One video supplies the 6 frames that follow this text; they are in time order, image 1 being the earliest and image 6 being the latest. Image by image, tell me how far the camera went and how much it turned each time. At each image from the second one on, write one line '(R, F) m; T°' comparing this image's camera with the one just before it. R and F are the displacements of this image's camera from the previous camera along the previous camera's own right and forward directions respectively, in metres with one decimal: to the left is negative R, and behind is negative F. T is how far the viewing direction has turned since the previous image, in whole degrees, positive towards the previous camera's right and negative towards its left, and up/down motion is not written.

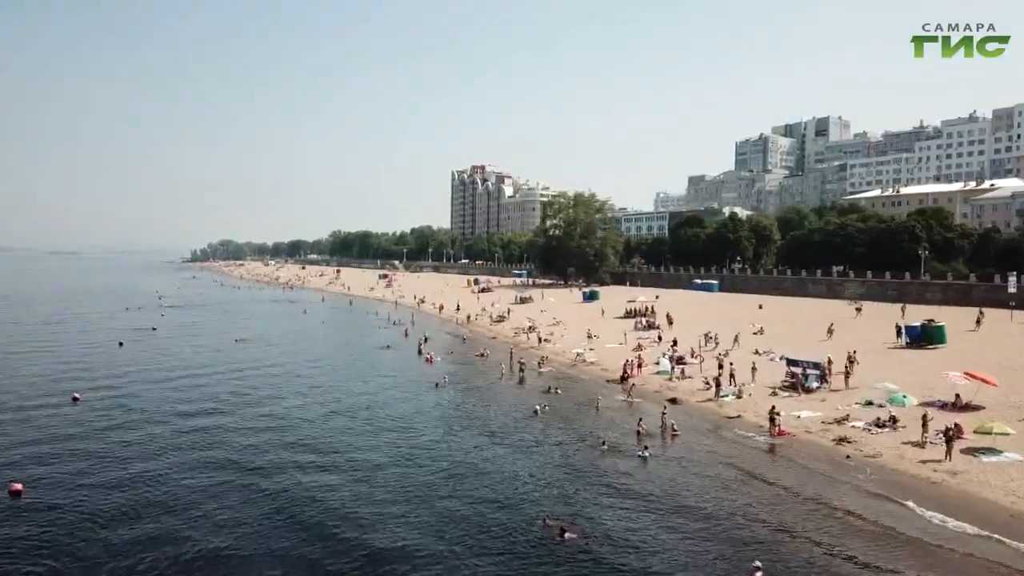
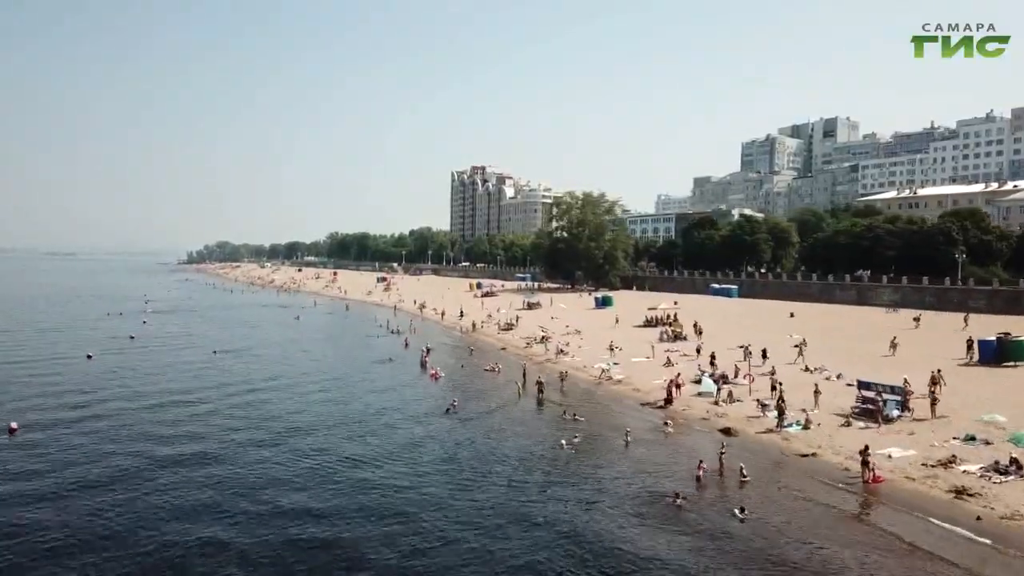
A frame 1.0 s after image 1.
(-0.7, +5.5) m; 0°
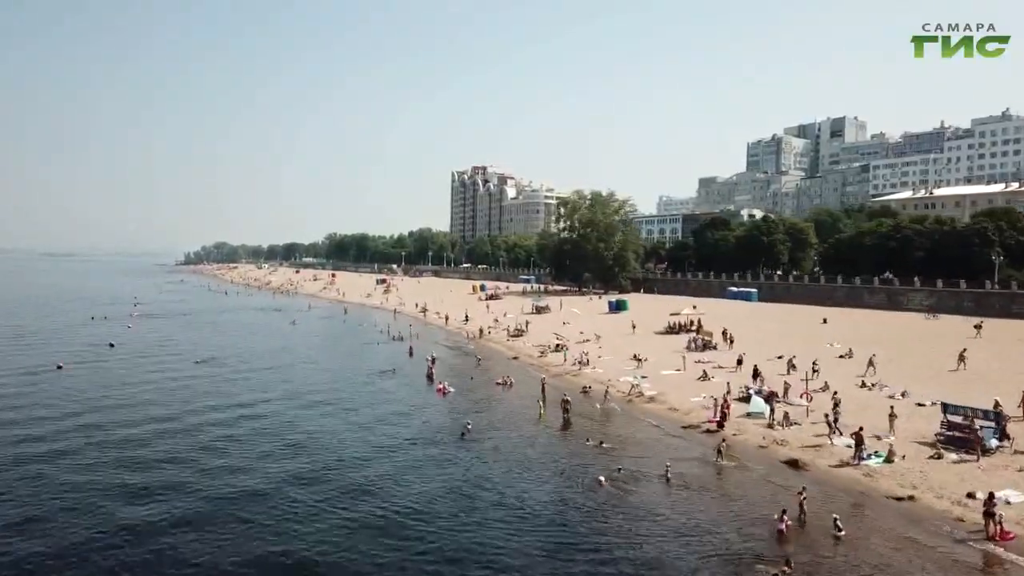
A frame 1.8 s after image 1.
(-0.7, +4.5) m; 0°
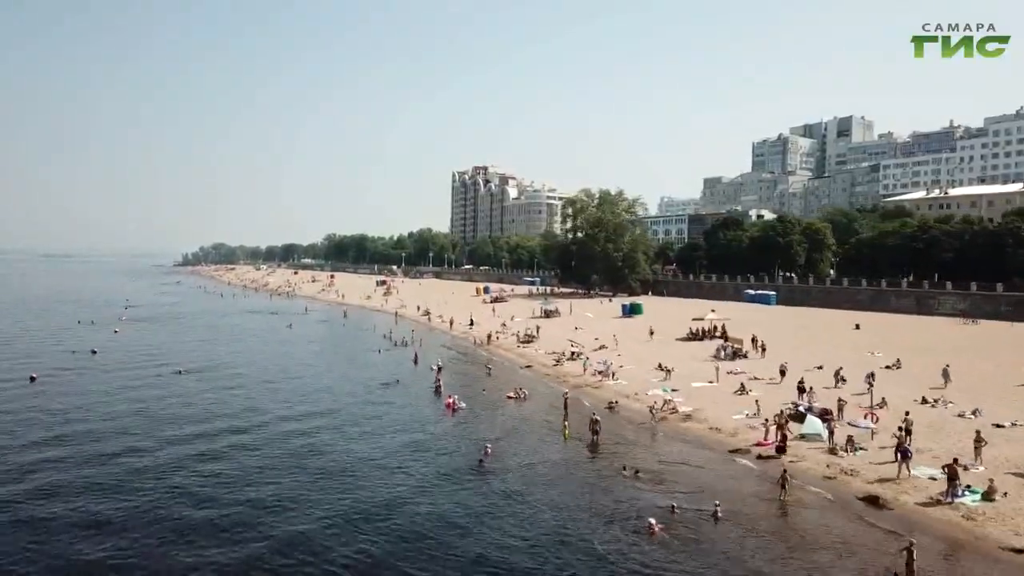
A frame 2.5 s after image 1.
(-0.6, +3.7) m; 0°
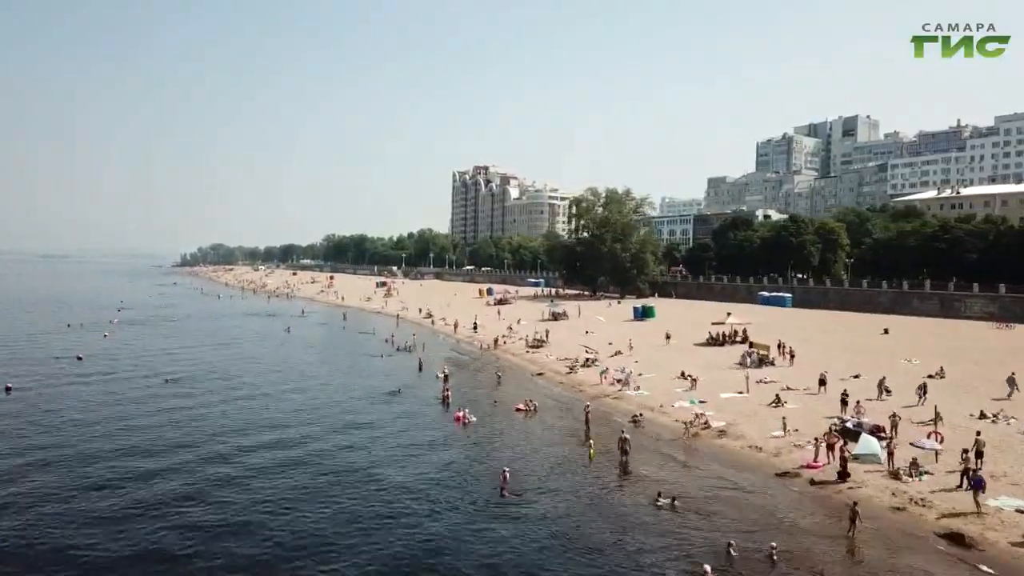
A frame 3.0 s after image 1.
(-0.5, +2.9) m; 0°
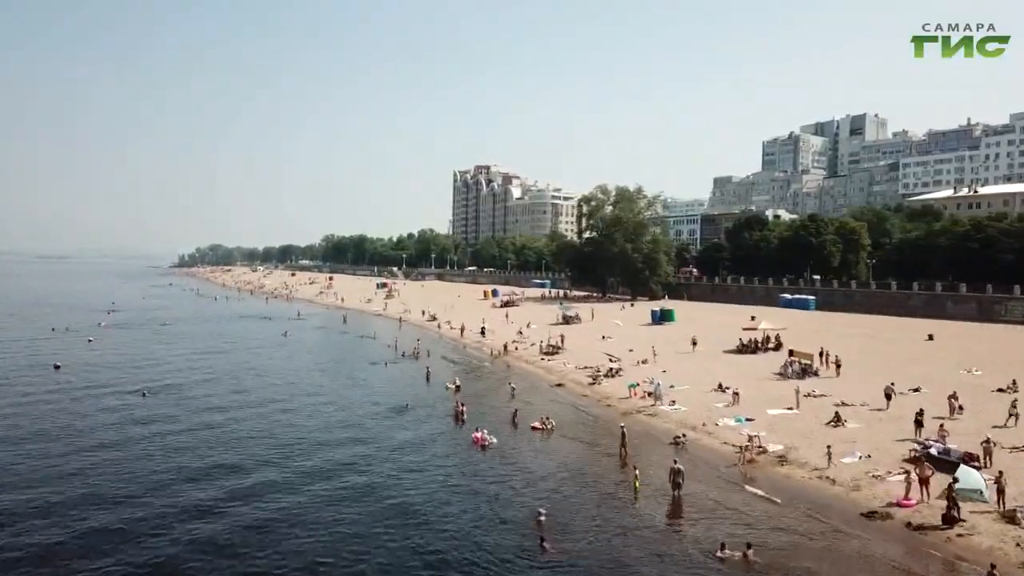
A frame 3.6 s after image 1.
(-0.7, +3.9) m; 0°
